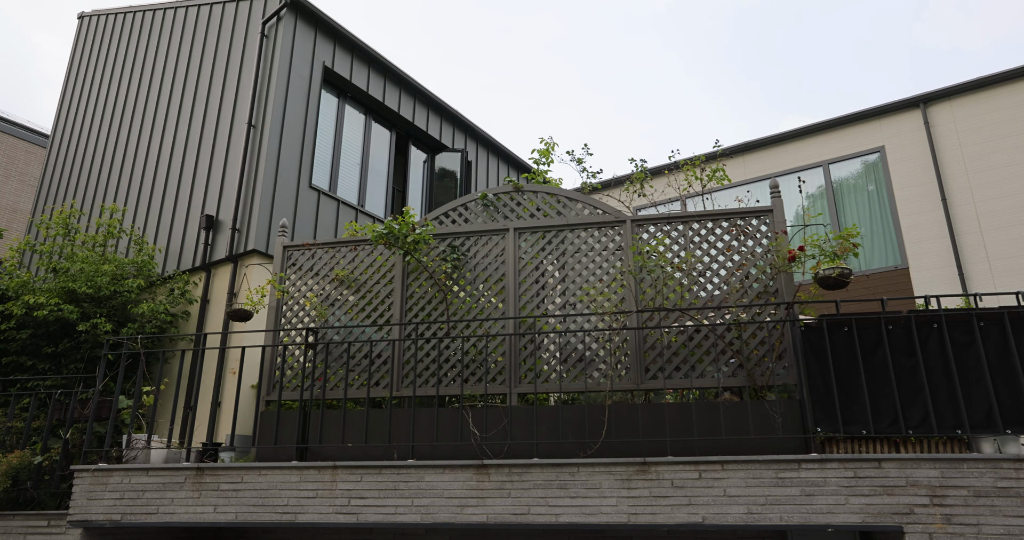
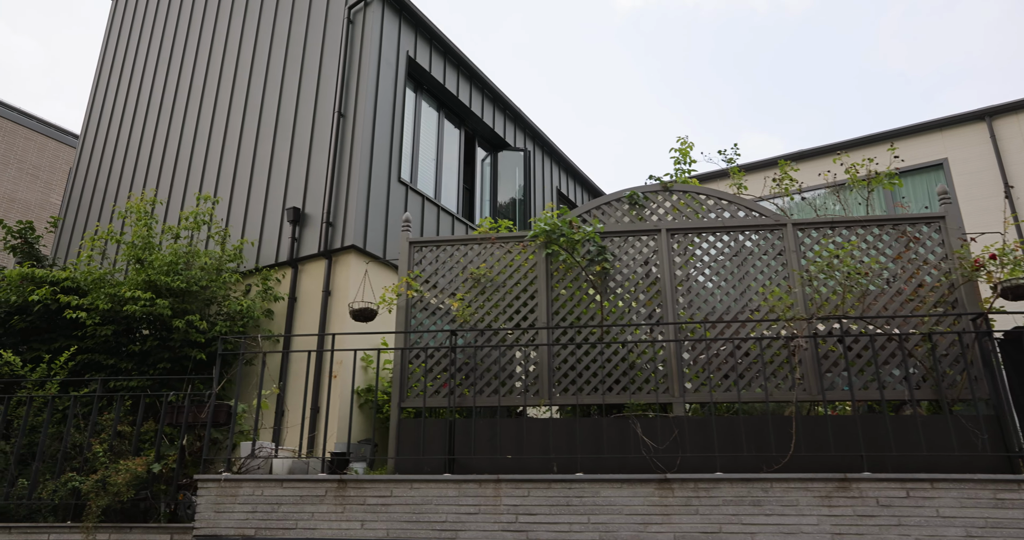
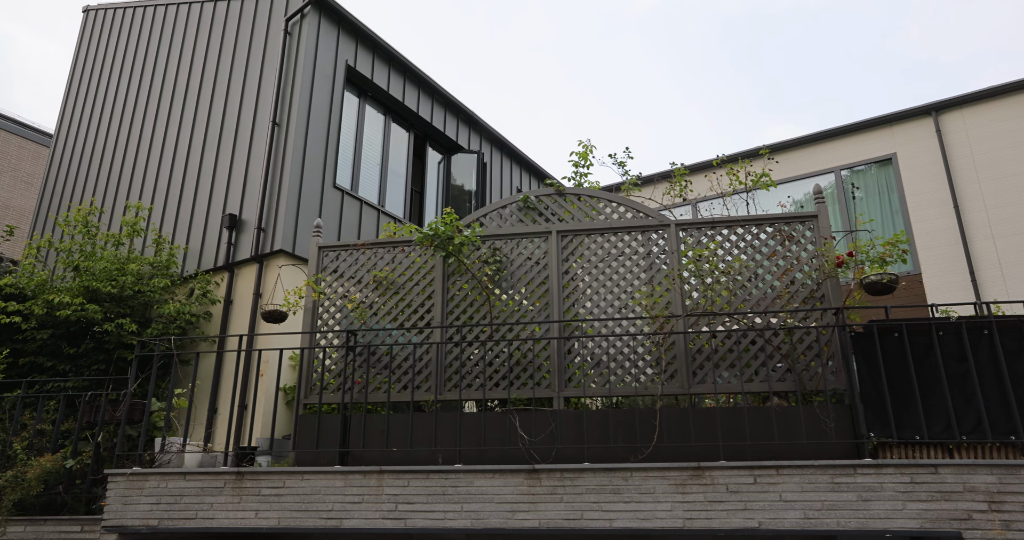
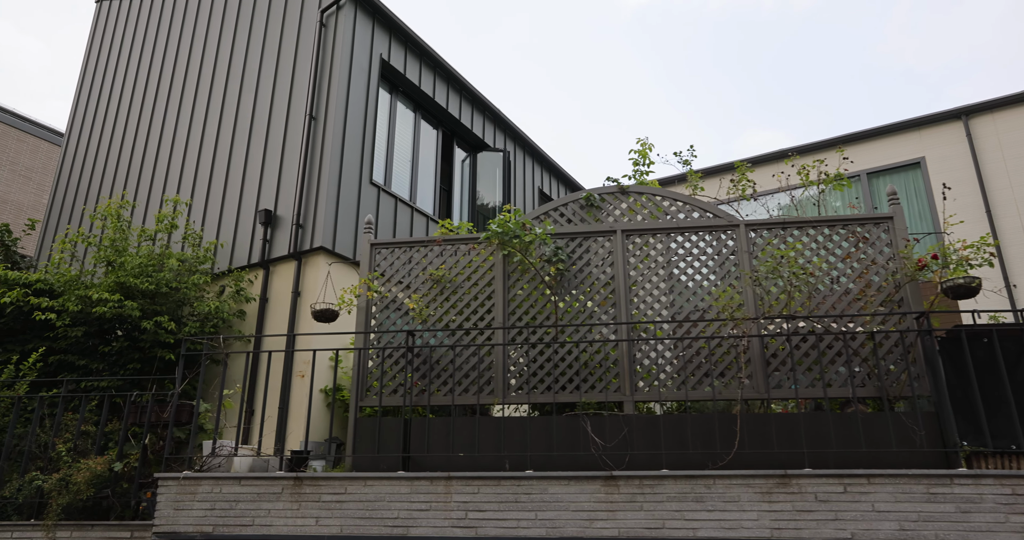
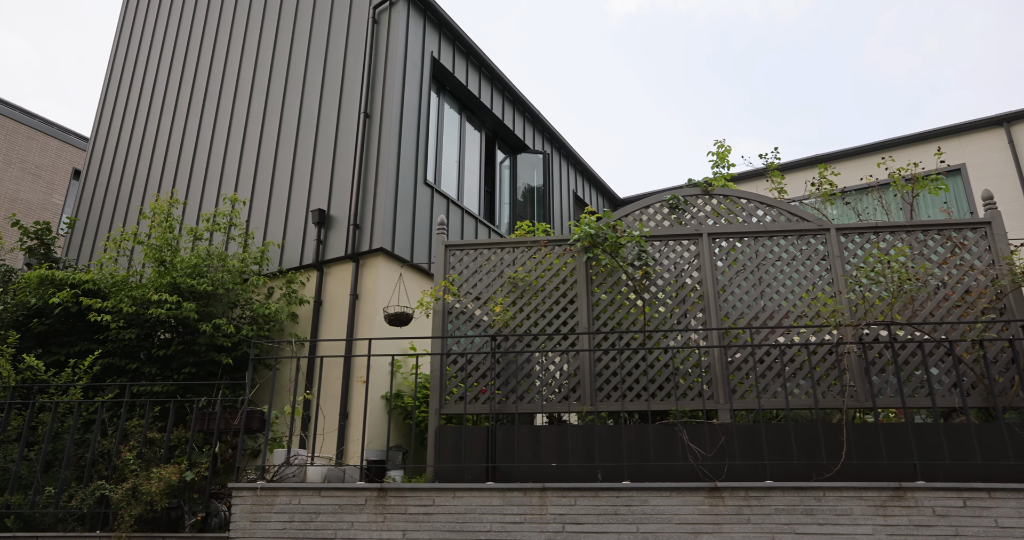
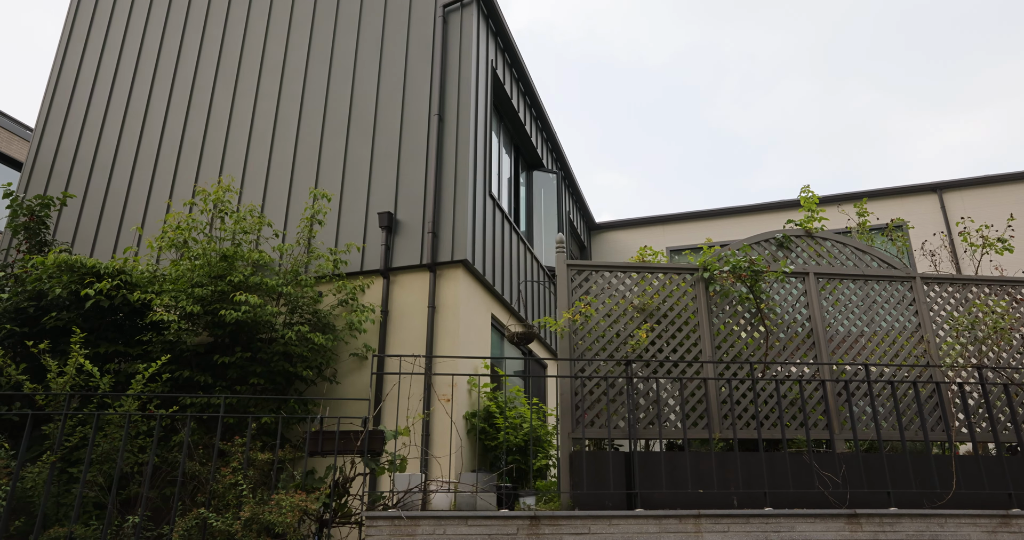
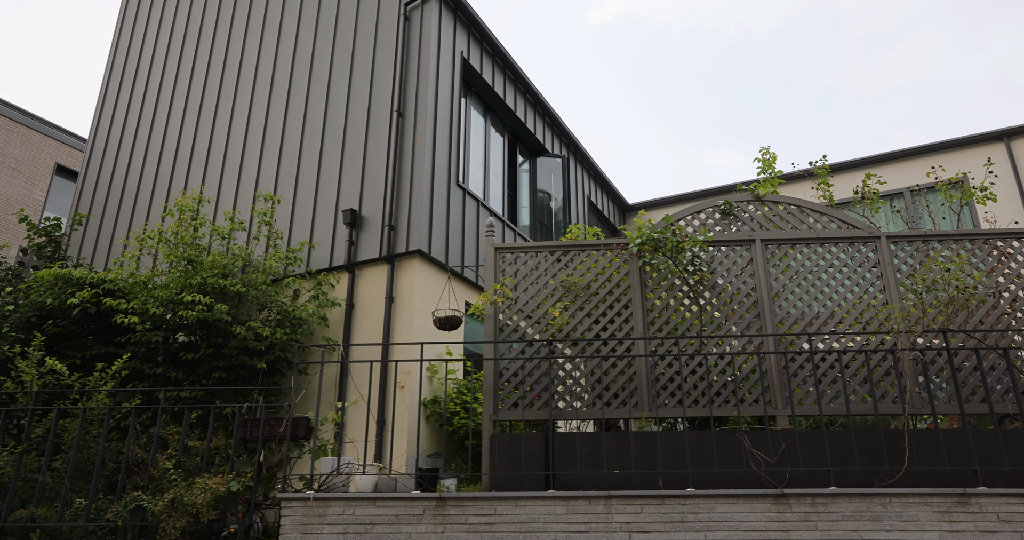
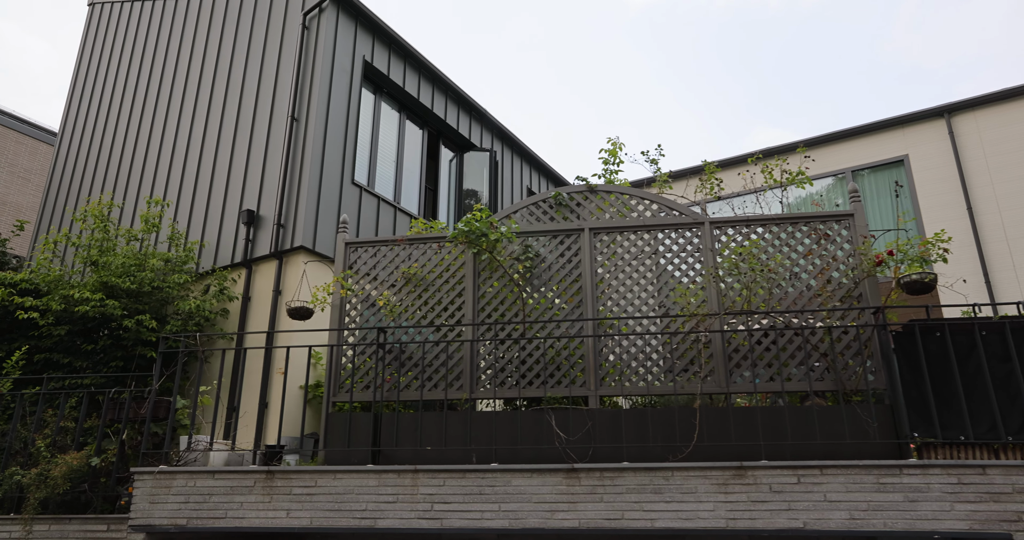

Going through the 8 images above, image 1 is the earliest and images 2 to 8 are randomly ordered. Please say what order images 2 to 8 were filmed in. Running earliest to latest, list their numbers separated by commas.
3, 8, 4, 2, 5, 7, 6
